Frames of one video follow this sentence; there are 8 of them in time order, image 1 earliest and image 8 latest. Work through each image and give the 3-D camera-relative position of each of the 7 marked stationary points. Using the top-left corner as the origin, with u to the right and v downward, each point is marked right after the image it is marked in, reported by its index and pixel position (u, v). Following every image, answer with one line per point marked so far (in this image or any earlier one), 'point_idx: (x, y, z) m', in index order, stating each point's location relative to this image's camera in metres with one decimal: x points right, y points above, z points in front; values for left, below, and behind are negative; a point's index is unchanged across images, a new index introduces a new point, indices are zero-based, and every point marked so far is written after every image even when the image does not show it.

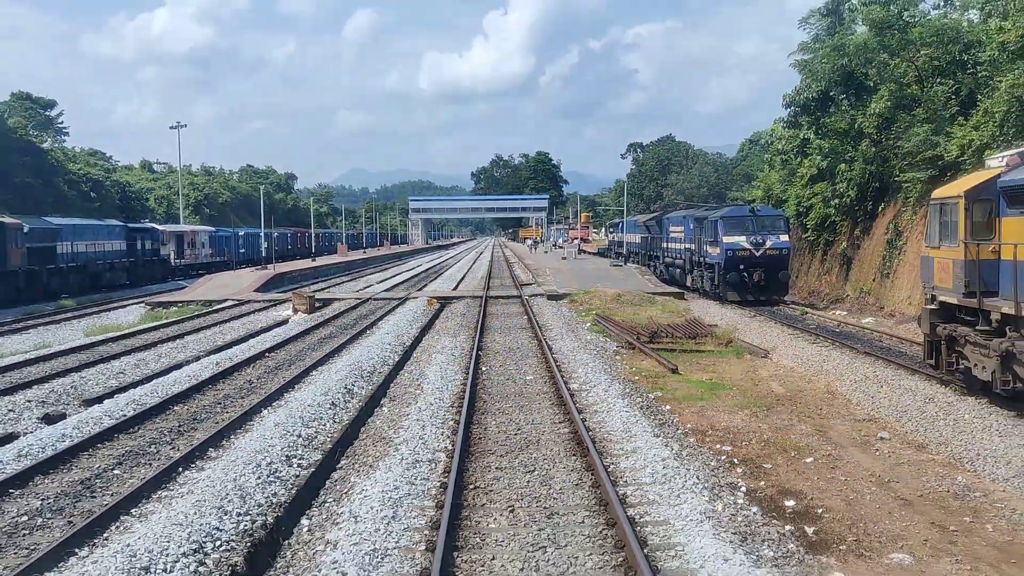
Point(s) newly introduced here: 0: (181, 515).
0: (-2.3, -1.6, +6.5) m
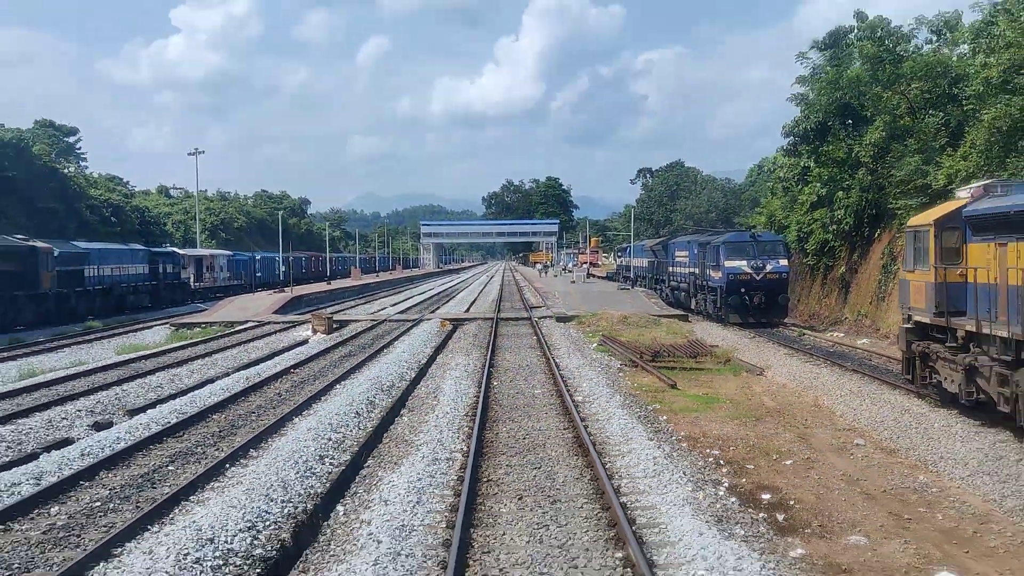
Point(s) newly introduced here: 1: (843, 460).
0: (-2.2, -1.7, +7.6) m
1: (+3.5, -1.8, +9.8) m
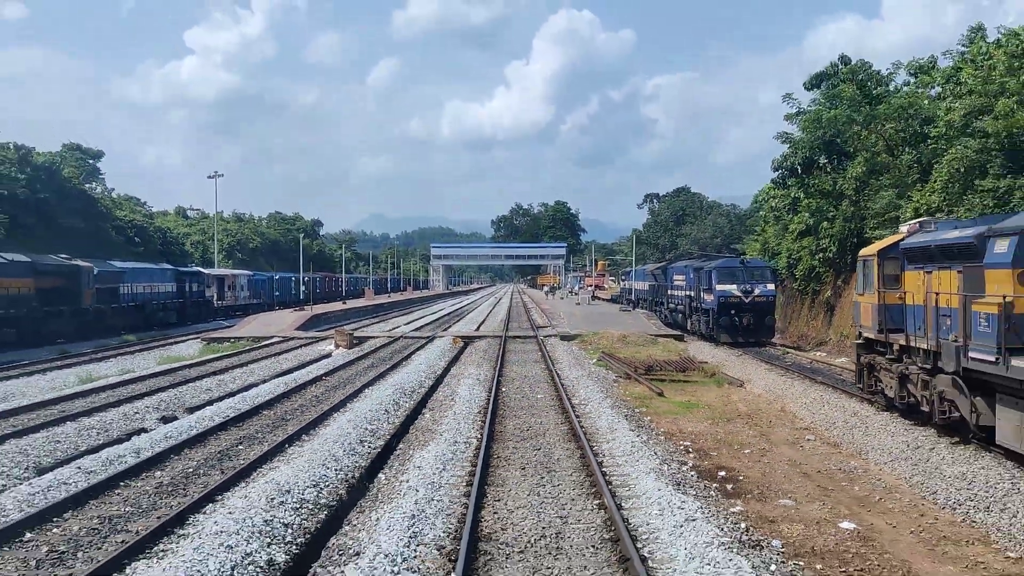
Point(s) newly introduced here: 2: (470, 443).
0: (-2.2, -1.8, +9.6) m
1: (+3.5, -2.0, +11.8) m
2: (-0.5, -1.8, +10.8) m
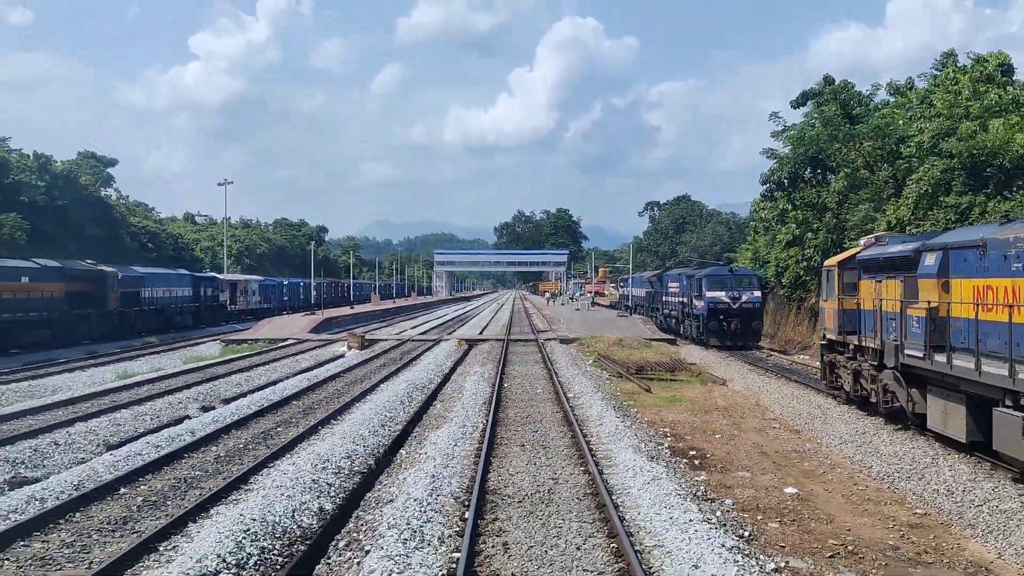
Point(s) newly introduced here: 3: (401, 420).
0: (-2.2, -1.9, +11.3) m
1: (+3.5, -2.1, +13.5) m
2: (-0.5, -1.9, +12.5) m
3: (-1.6, -1.9, +13.4) m
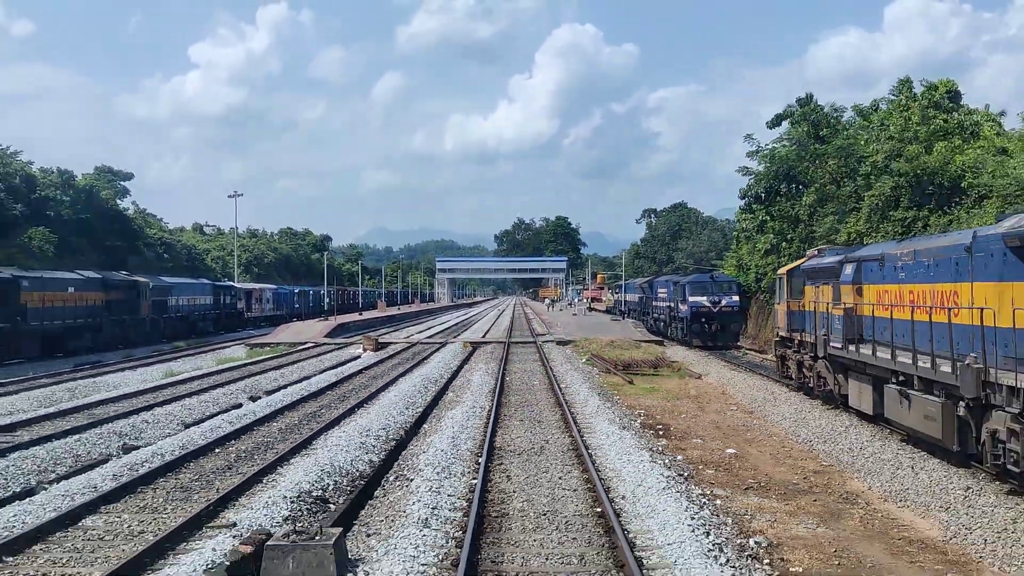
0: (-2.1, -2.0, +14.2) m
1: (+3.6, -2.2, +16.3) m
2: (-0.5, -2.0, +15.4) m
3: (-1.6, -2.0, +16.2) m
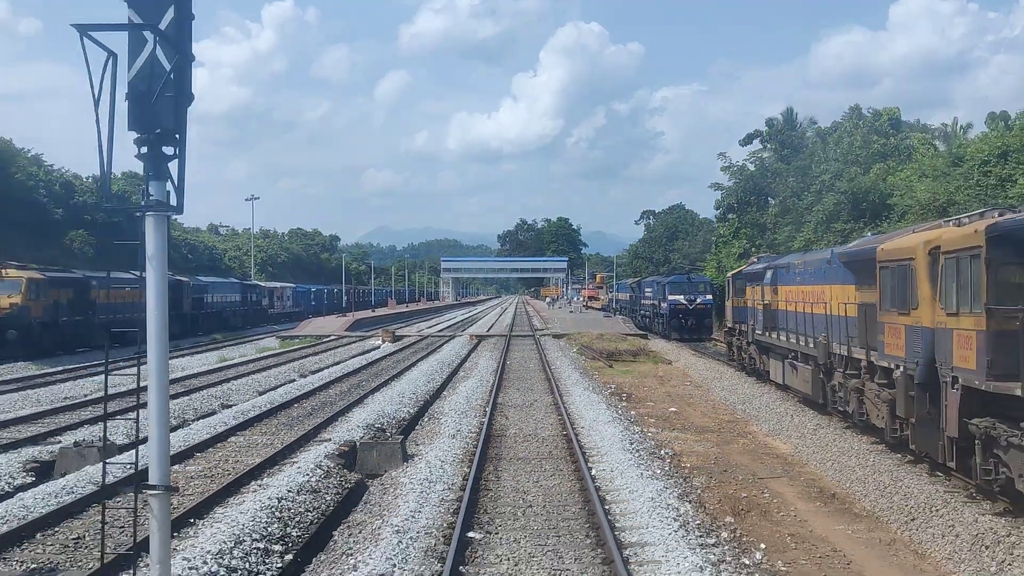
0: (-2.2, -2.0, +18.6) m
1: (+3.5, -2.2, +20.7) m
2: (-0.5, -2.0, +19.8) m
3: (-1.6, -2.0, +20.6) m
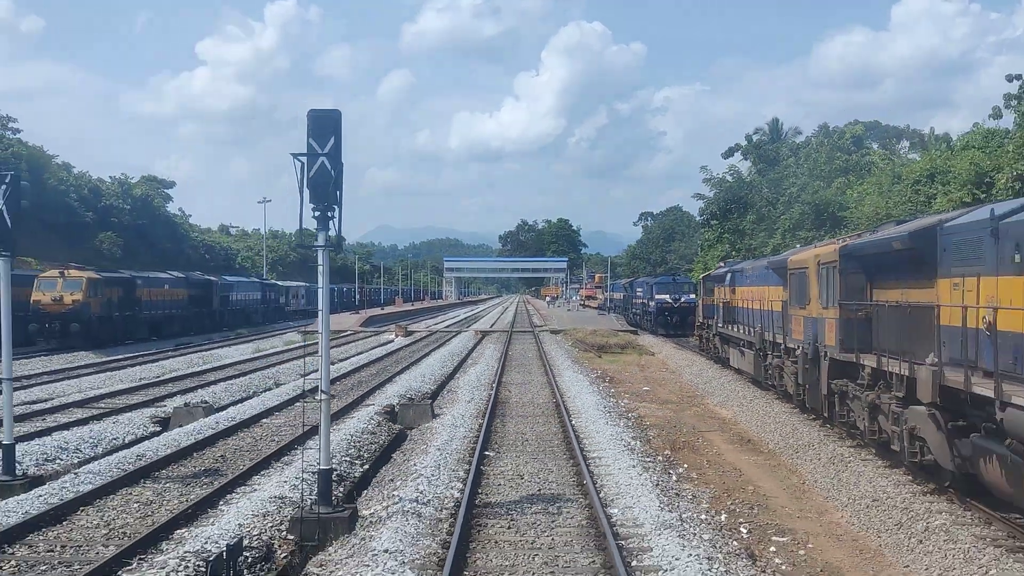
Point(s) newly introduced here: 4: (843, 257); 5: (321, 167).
0: (-2.1, -2.0, +22.3) m
1: (+3.6, -2.2, +24.4) m
2: (-0.4, -2.0, +23.5) m
3: (-1.6, -2.0, +24.3) m
4: (+4.2, +0.4, +11.8) m
5: (-1.6, +1.0, +7.9) m
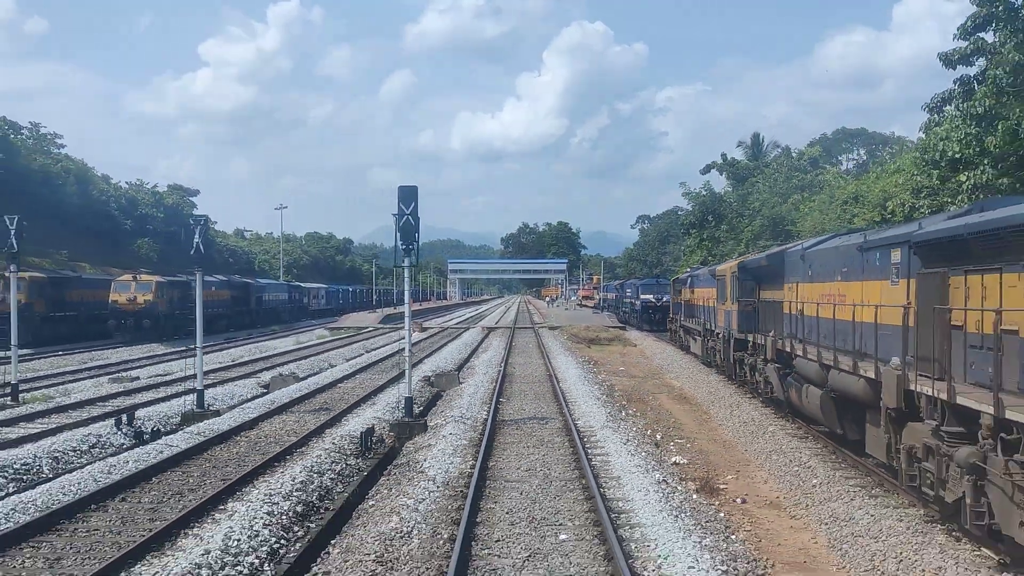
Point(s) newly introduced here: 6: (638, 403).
0: (-2.0, -2.0, +27.9) m
1: (+3.7, -2.3, +30.0) m
2: (-0.3, -2.0, +29.1) m
3: (-1.4, -2.0, +29.9) m
4: (+4.3, +0.3, +17.4) m
5: (-1.5, +1.0, +13.6) m
6: (+2.5, -2.2, +18.2) m
